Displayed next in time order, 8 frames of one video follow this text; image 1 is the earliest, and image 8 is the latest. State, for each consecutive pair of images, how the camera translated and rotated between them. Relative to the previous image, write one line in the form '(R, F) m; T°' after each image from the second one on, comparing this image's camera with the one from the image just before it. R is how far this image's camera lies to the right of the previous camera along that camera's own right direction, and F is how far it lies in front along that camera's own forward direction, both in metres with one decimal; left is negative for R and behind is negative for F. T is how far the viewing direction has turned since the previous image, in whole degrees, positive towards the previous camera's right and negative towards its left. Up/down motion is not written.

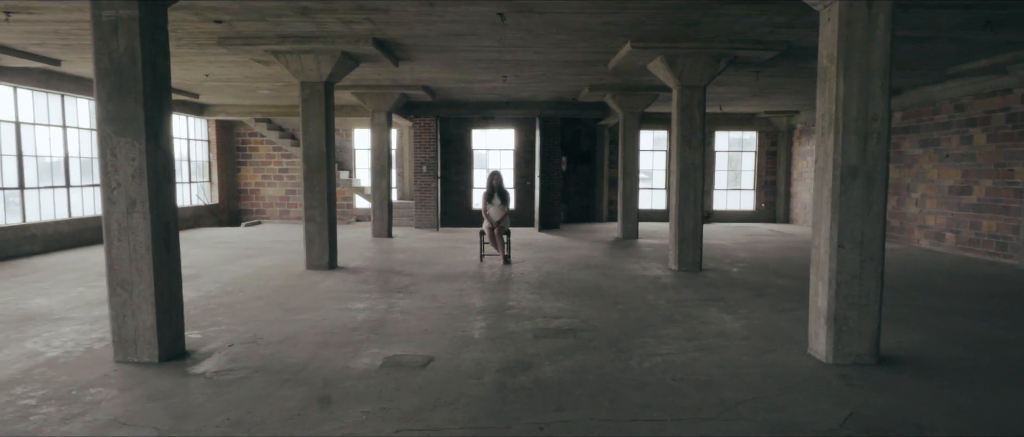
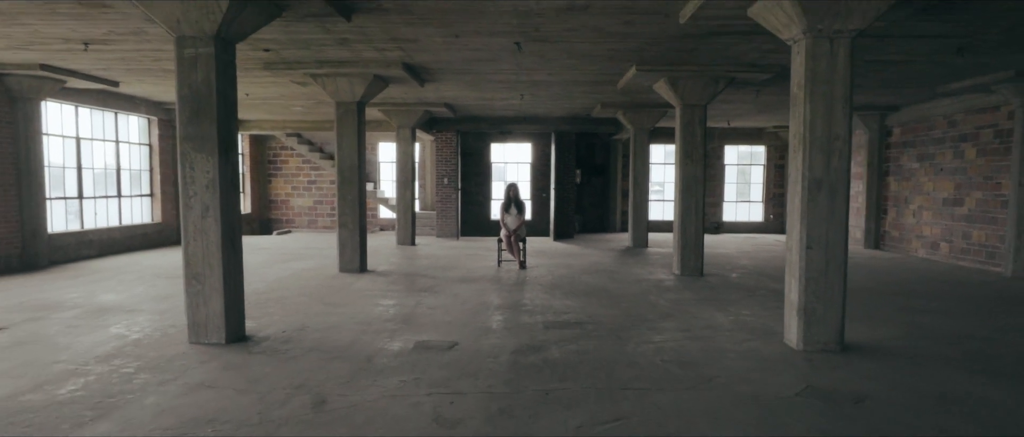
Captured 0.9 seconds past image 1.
(0.0, -0.8) m; -2°
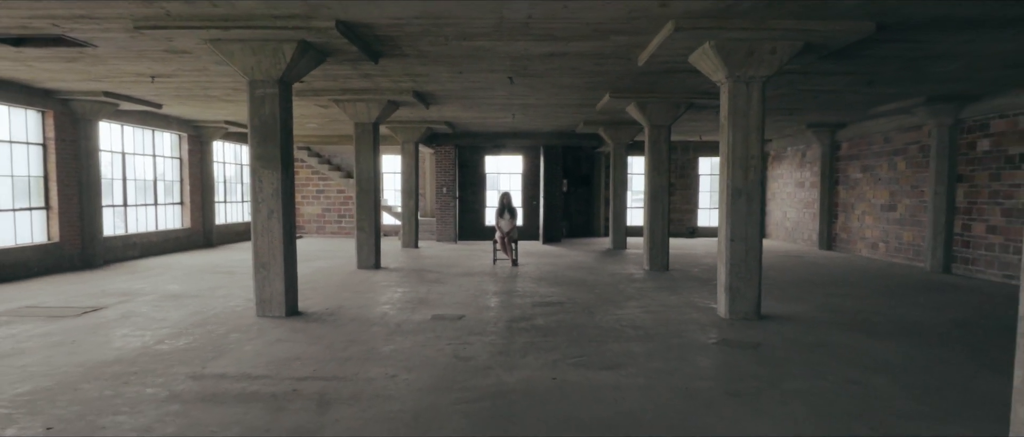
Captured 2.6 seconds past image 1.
(0.0, -1.6) m; +1°
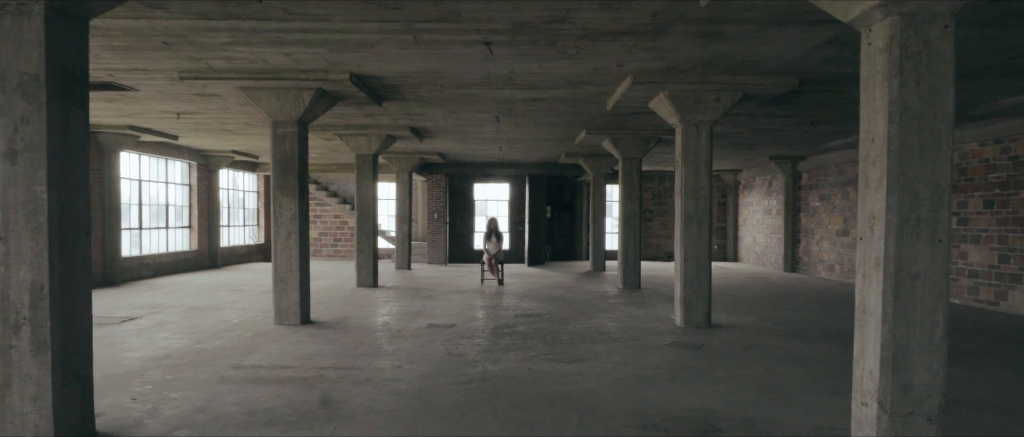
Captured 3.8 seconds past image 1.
(0.0, -1.1) m; +1°
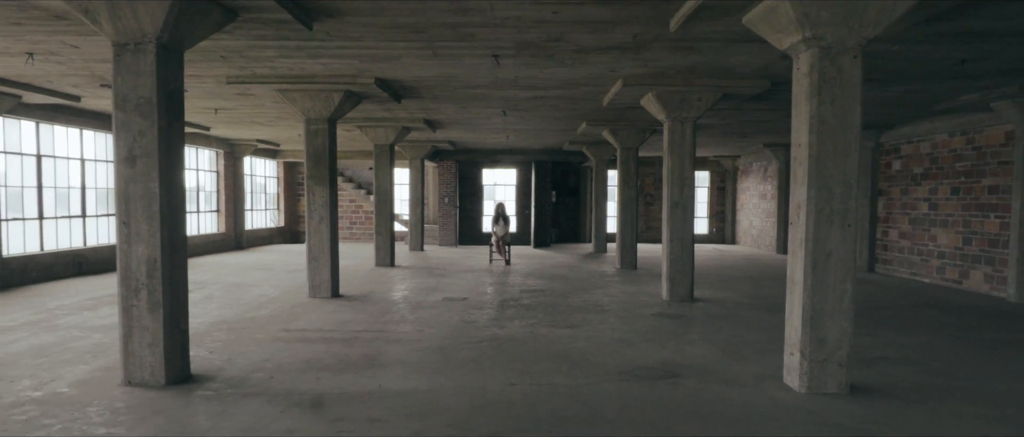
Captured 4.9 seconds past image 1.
(0.0, -1.0) m; -1°
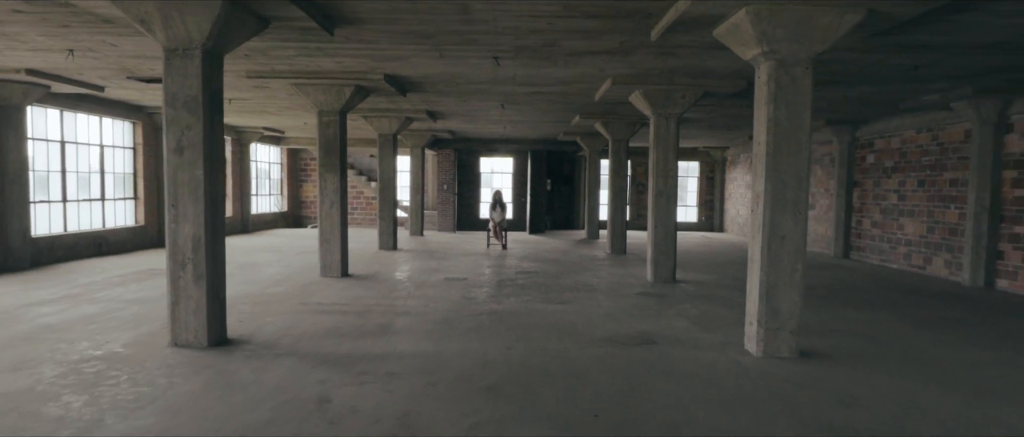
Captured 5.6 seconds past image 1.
(0.0, -0.7) m; 0°
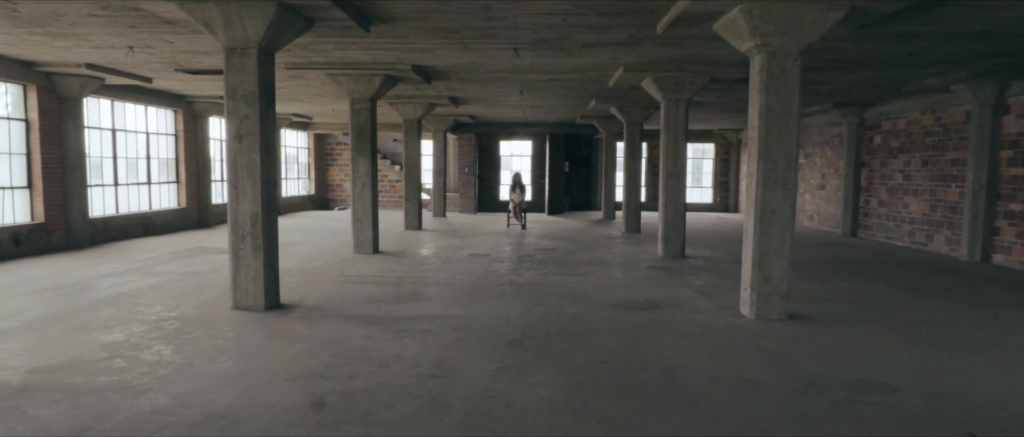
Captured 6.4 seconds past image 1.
(0.0, -0.7) m; -2°
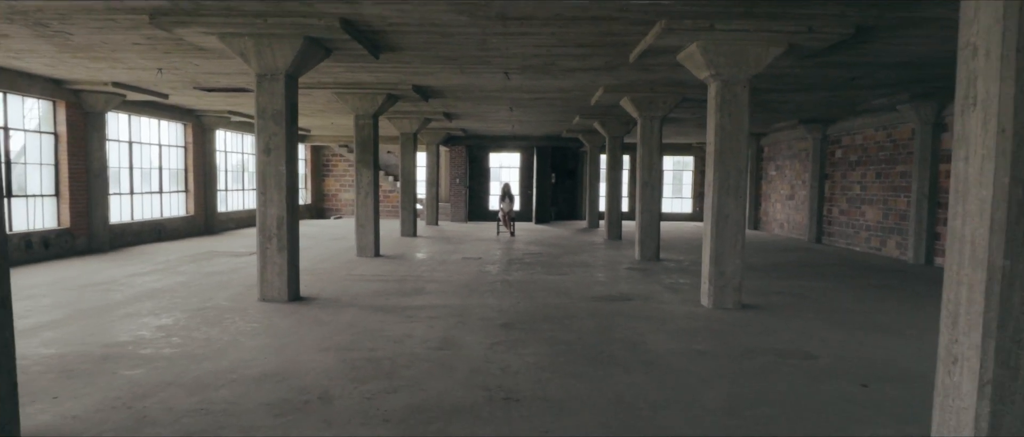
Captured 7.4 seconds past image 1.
(0.0, -1.0) m; +1°
